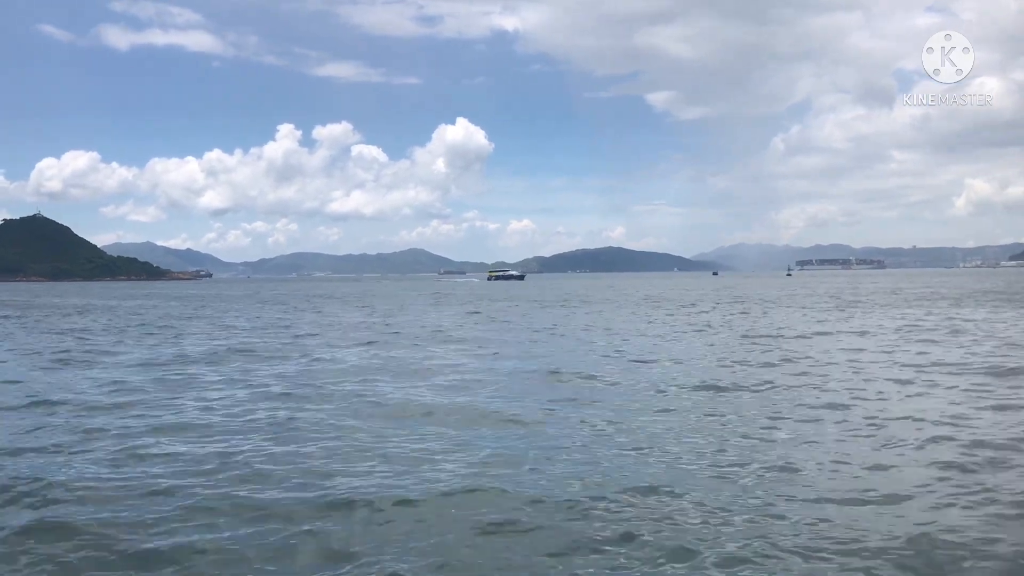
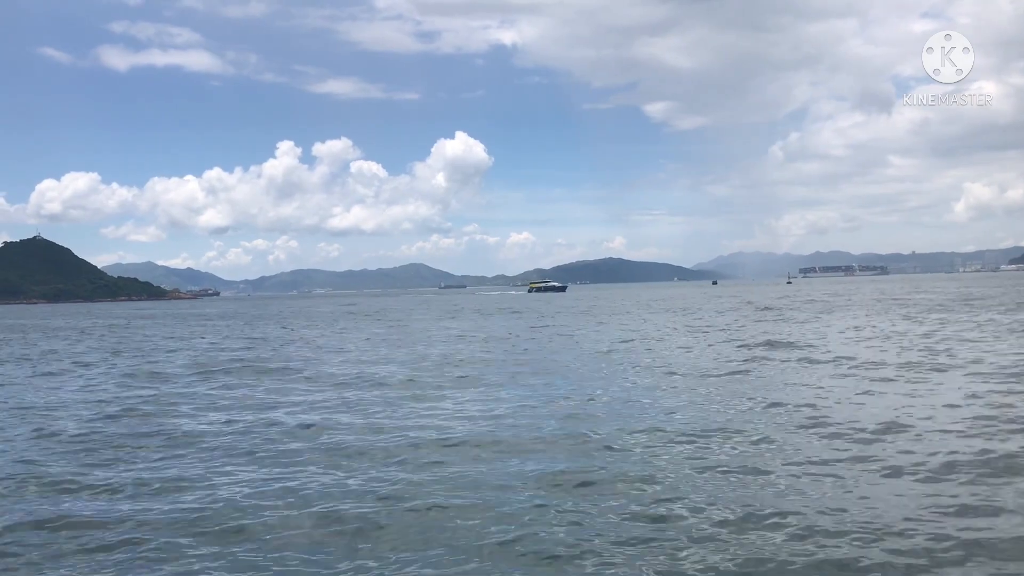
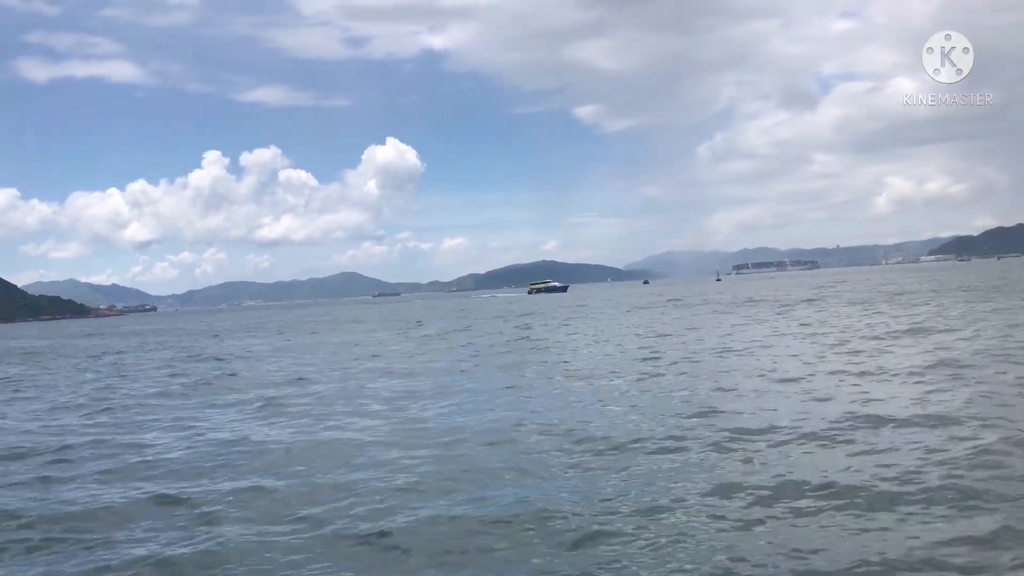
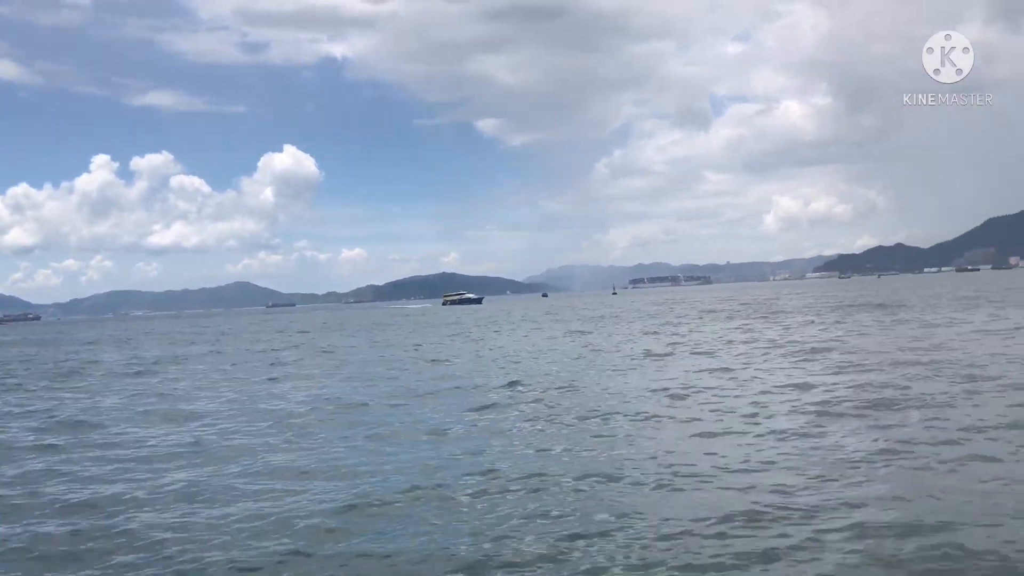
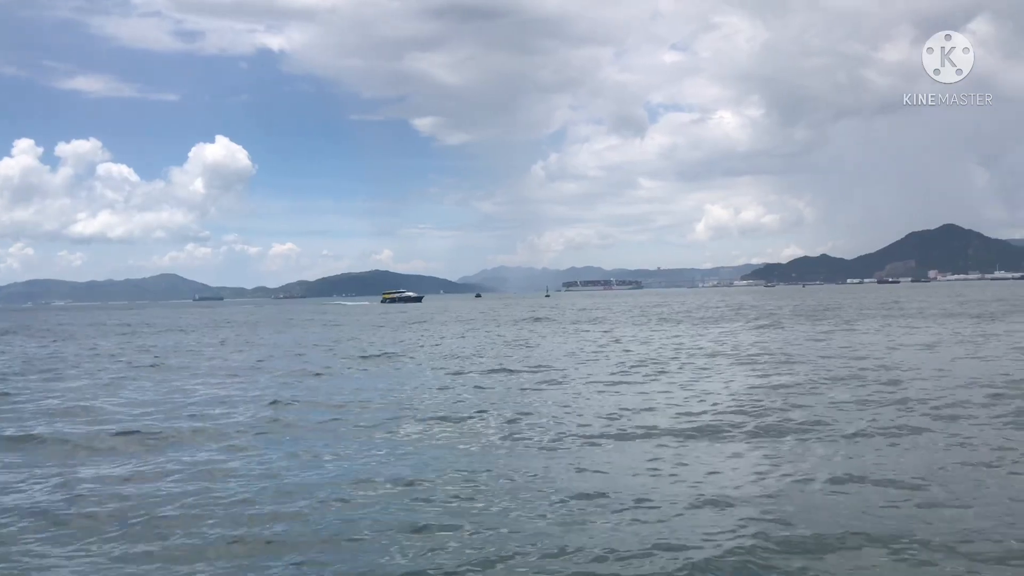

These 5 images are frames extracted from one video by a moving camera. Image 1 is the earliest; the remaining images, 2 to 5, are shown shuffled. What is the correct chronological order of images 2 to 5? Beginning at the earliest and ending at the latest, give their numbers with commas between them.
2, 3, 4, 5
